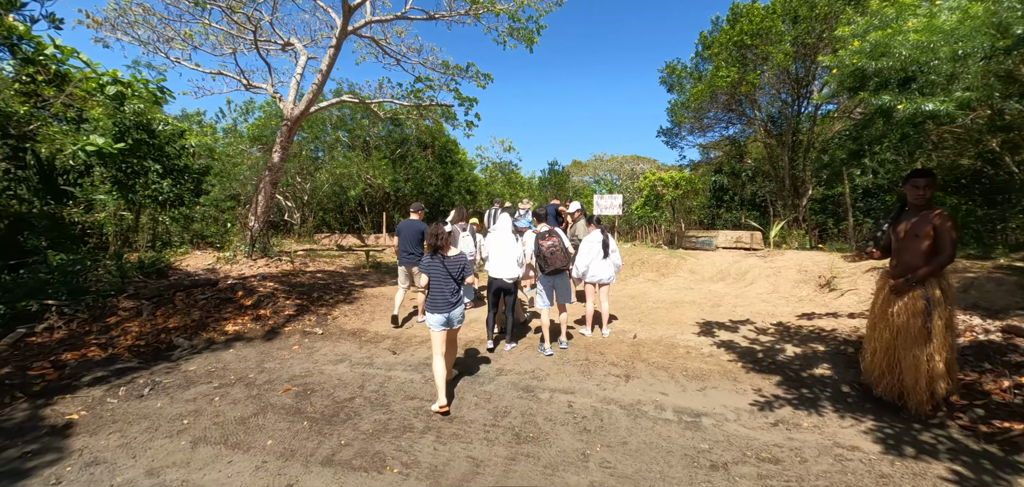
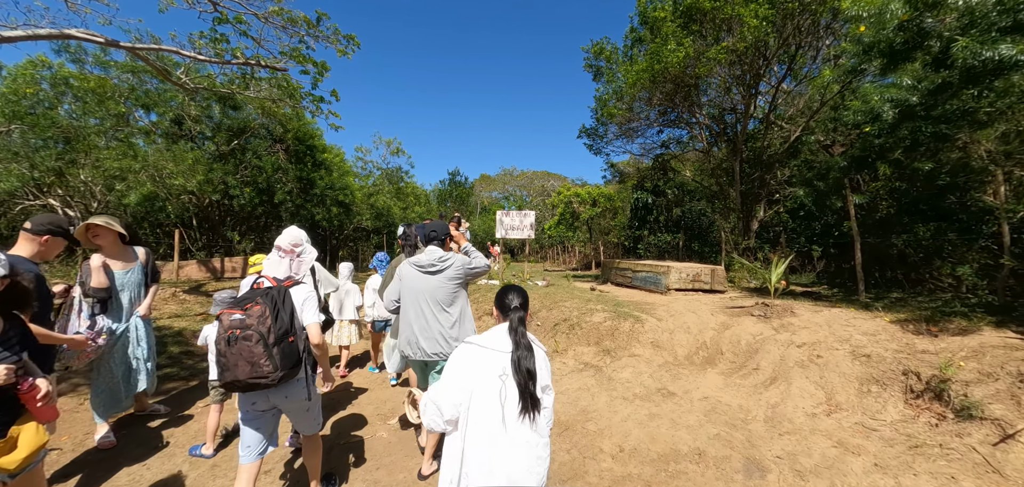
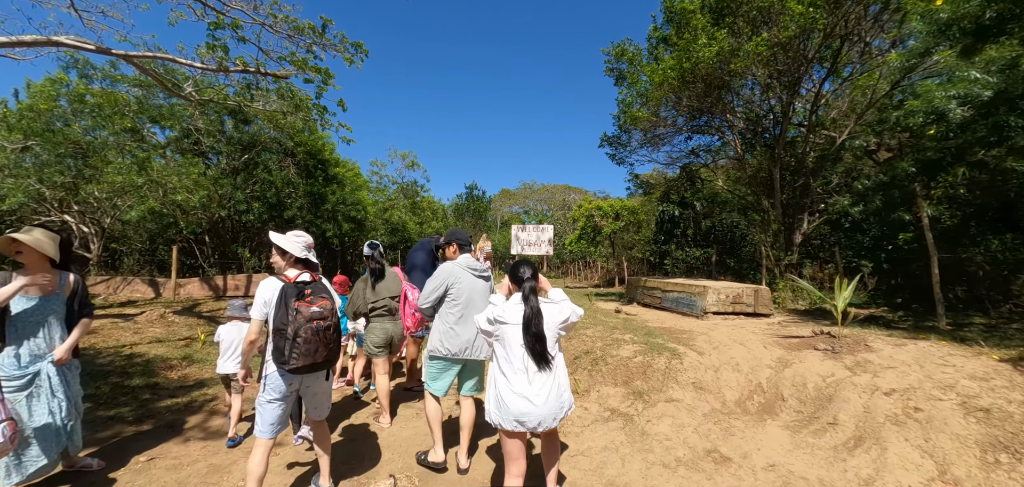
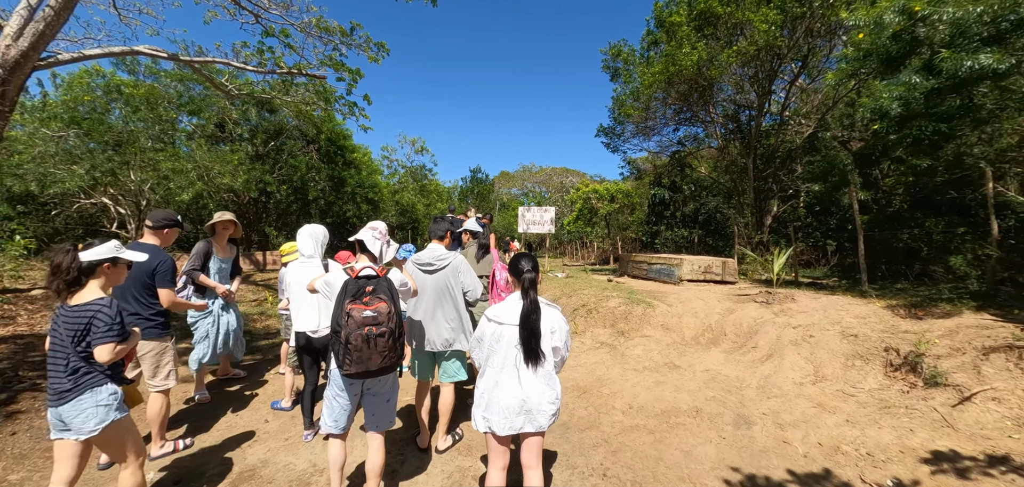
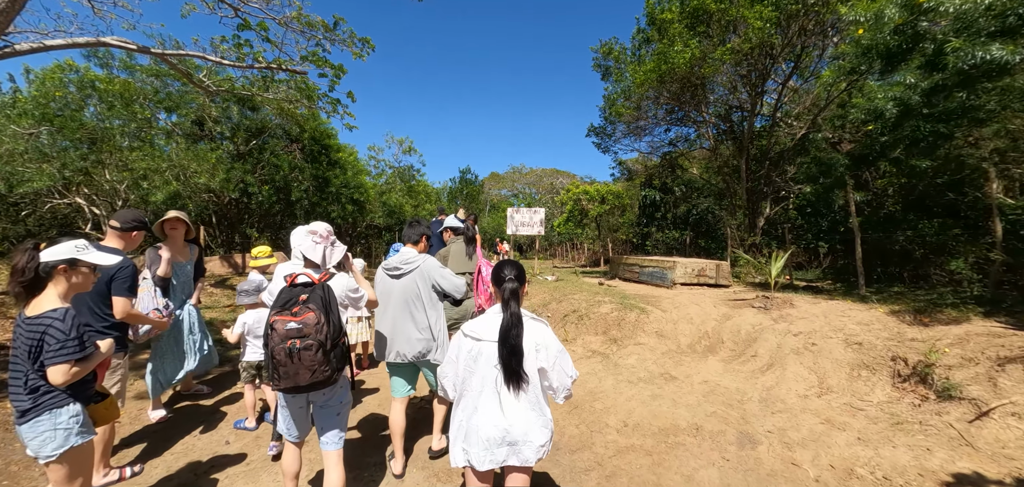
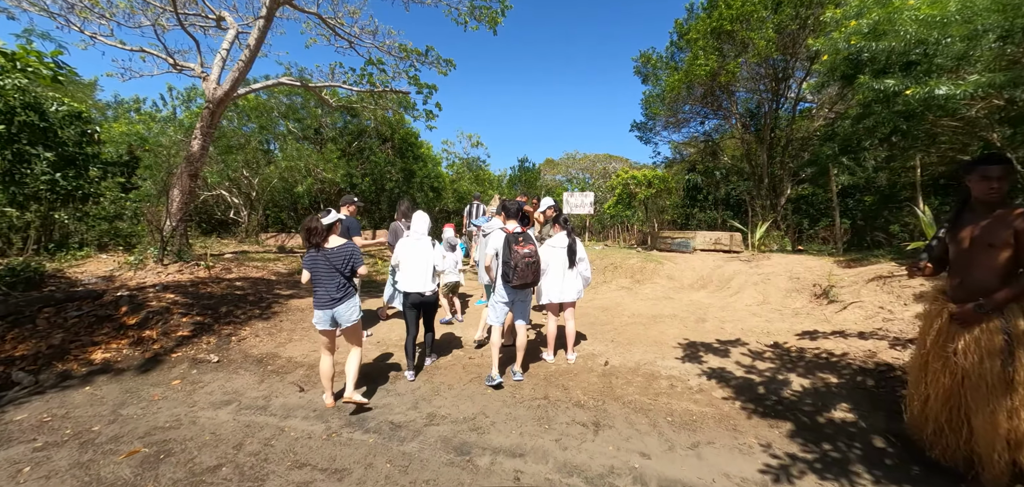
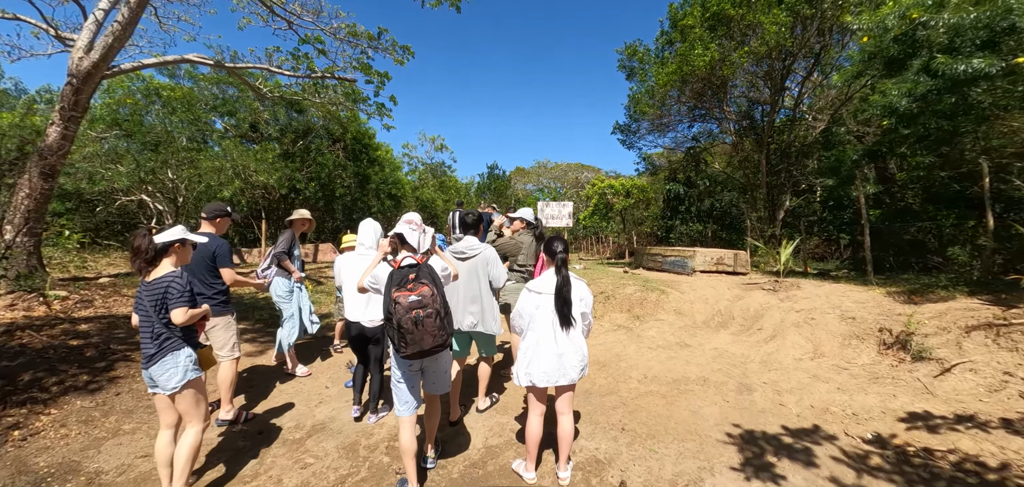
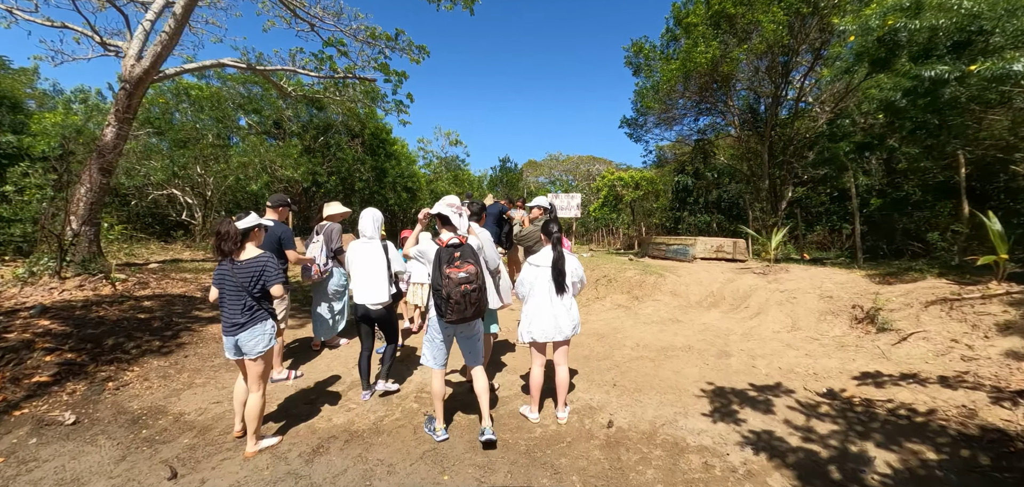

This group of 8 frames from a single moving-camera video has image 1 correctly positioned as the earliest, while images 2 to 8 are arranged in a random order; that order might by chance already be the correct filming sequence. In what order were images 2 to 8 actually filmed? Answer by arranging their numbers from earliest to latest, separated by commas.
6, 8, 7, 4, 5, 2, 3
